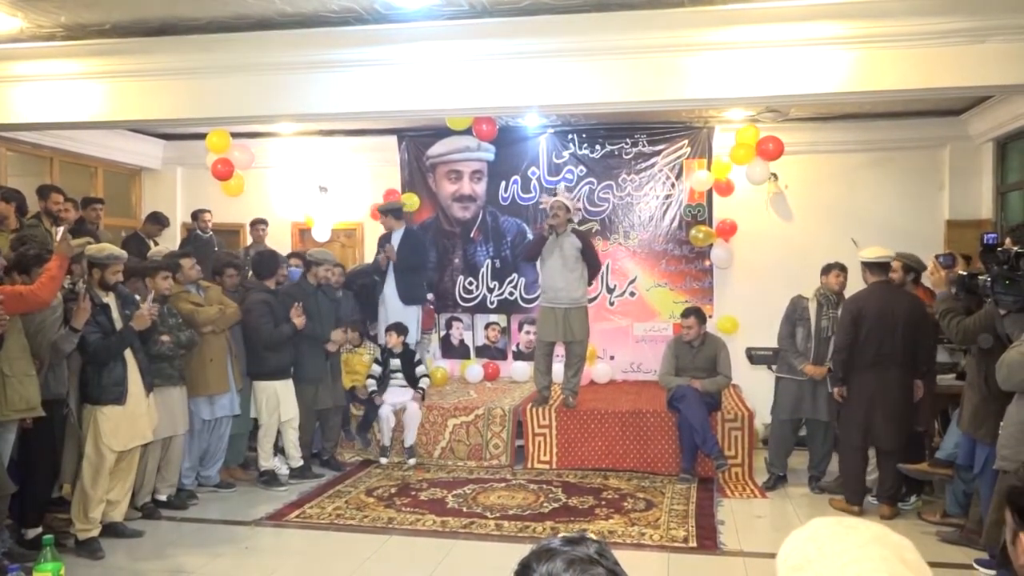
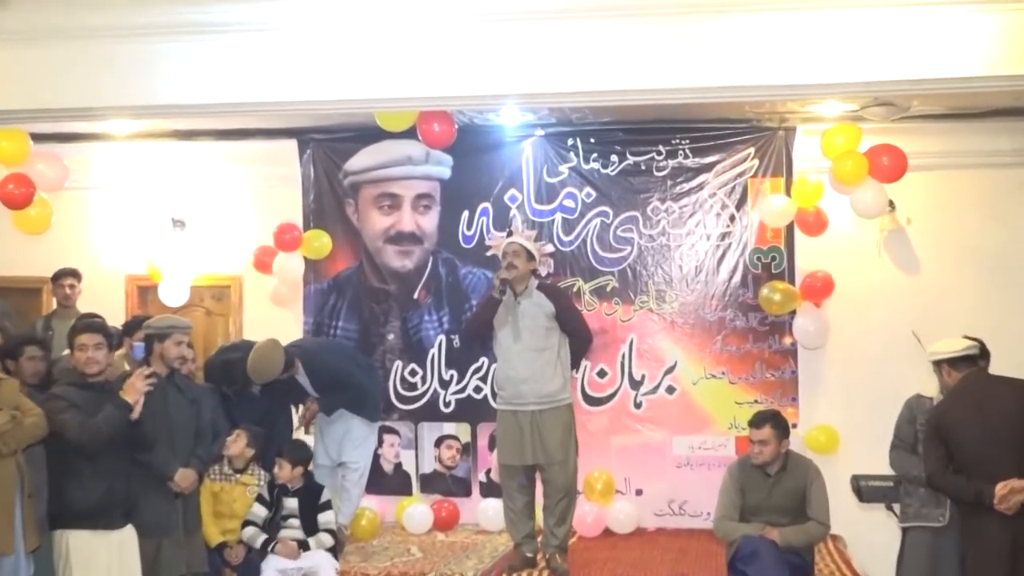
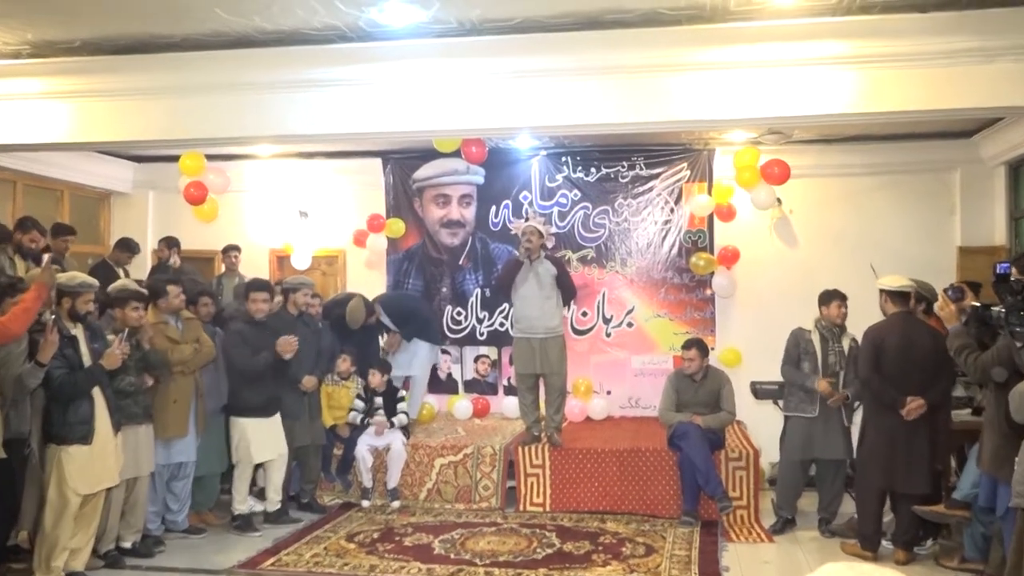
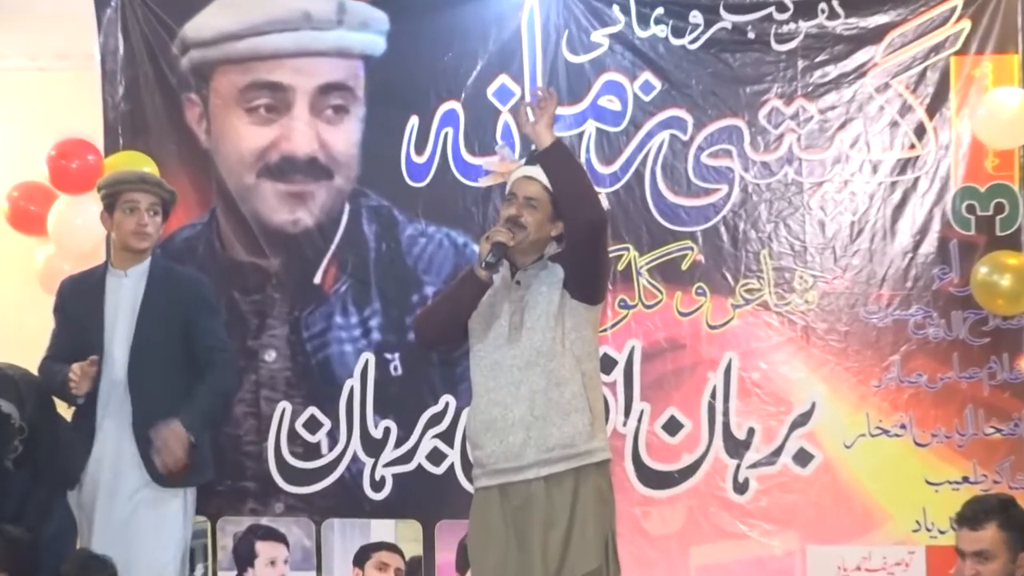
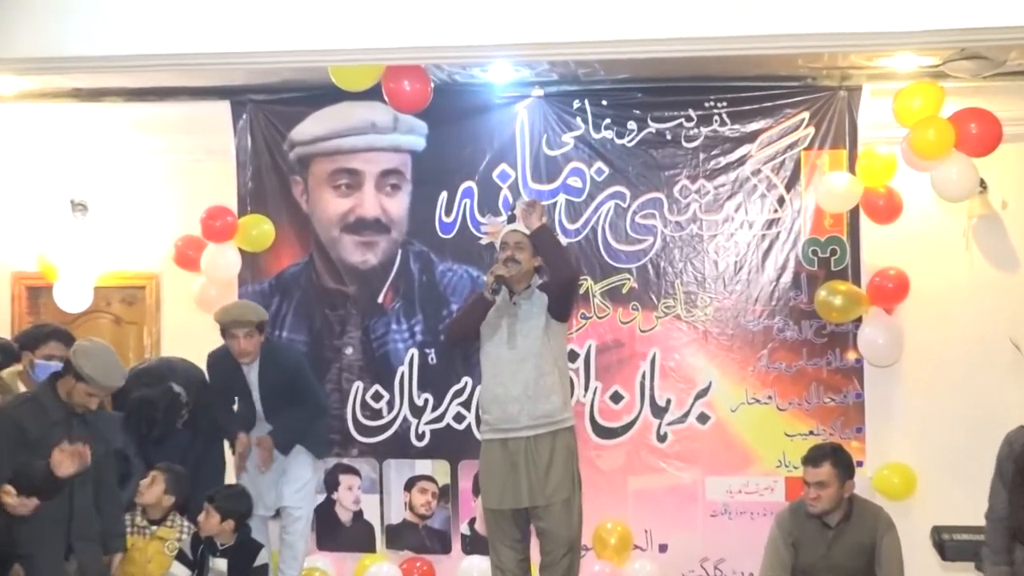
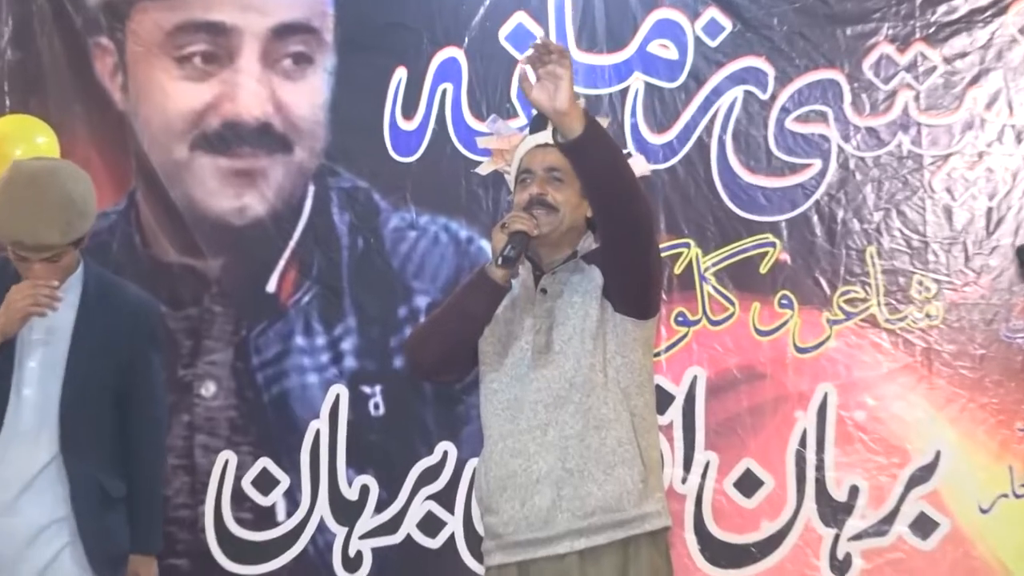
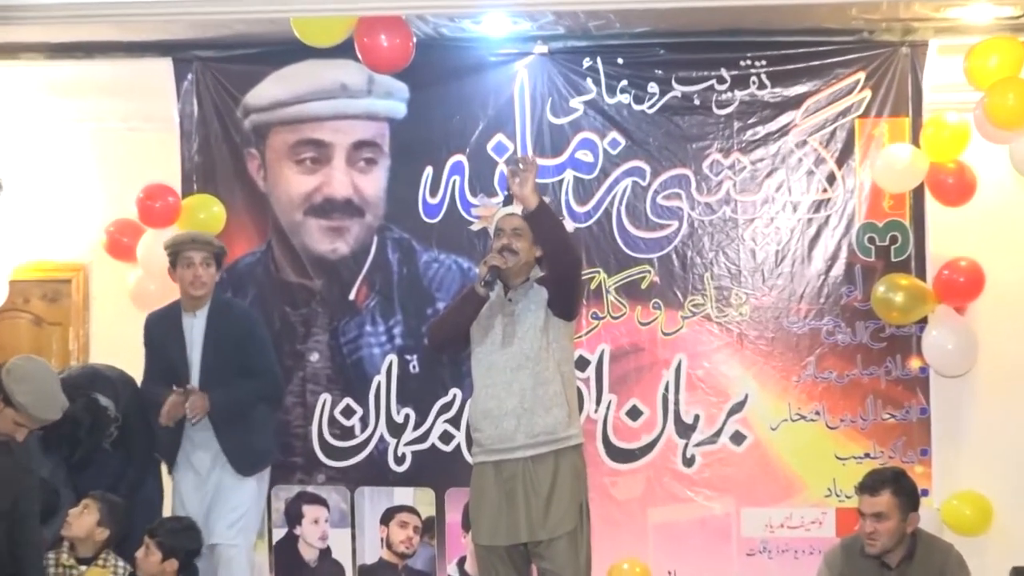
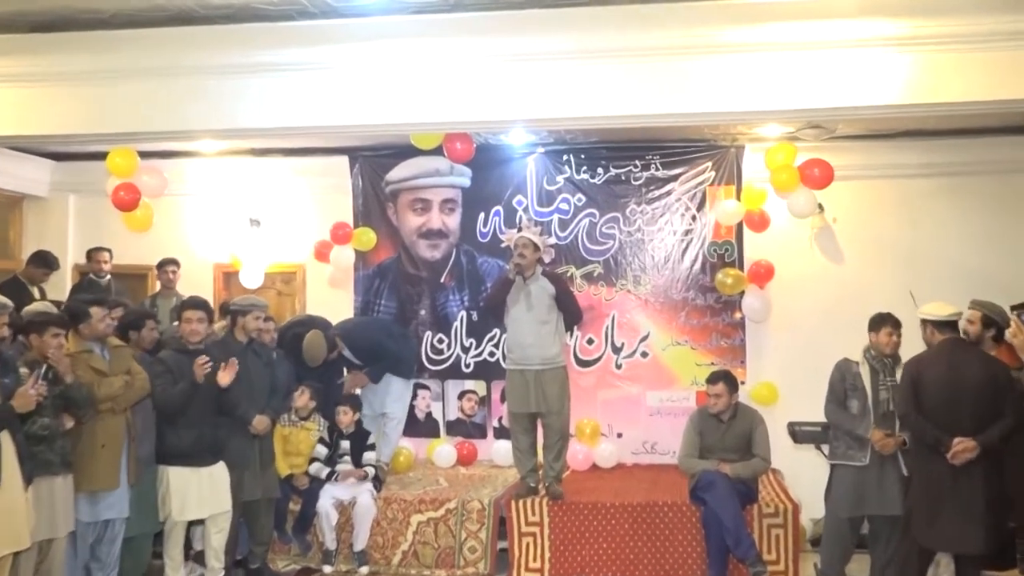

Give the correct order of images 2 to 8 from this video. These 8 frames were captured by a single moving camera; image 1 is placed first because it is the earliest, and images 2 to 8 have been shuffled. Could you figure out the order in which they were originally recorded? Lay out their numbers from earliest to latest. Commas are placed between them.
3, 8, 2, 5, 7, 4, 6
